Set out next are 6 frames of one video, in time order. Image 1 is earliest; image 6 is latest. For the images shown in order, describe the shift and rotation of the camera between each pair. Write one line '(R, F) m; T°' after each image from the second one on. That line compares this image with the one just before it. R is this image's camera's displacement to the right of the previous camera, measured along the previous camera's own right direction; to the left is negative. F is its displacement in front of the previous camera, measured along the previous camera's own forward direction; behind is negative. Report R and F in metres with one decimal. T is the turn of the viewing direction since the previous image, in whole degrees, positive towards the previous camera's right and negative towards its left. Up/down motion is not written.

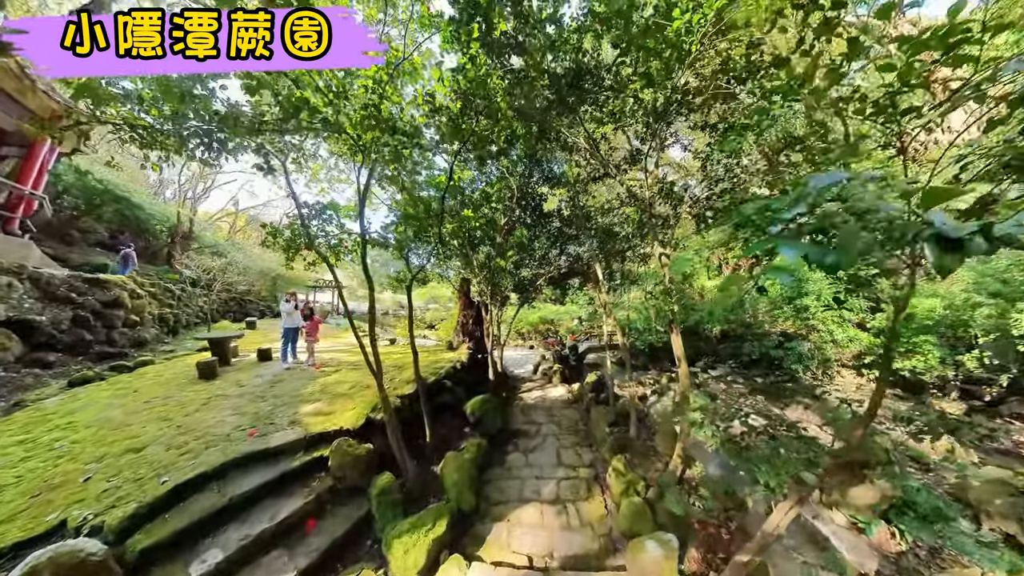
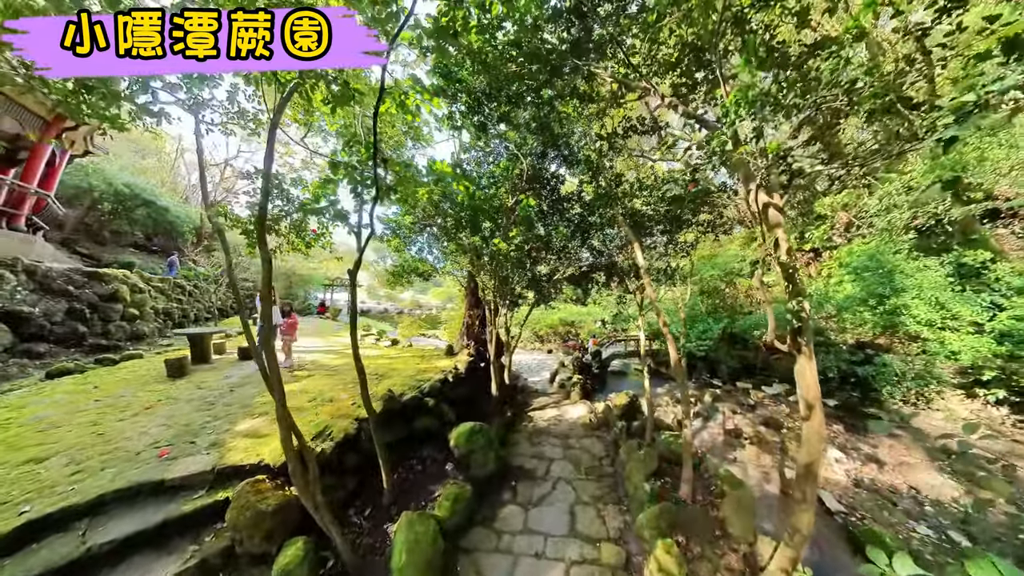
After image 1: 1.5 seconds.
(+0.3, +1.2) m; -5°
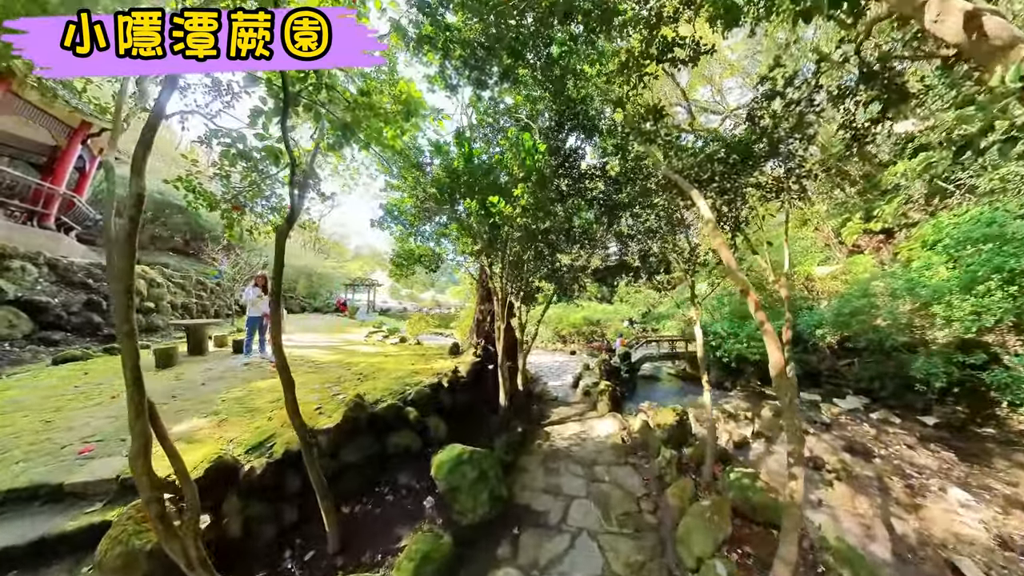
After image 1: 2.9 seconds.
(+0.2, +0.9) m; -5°
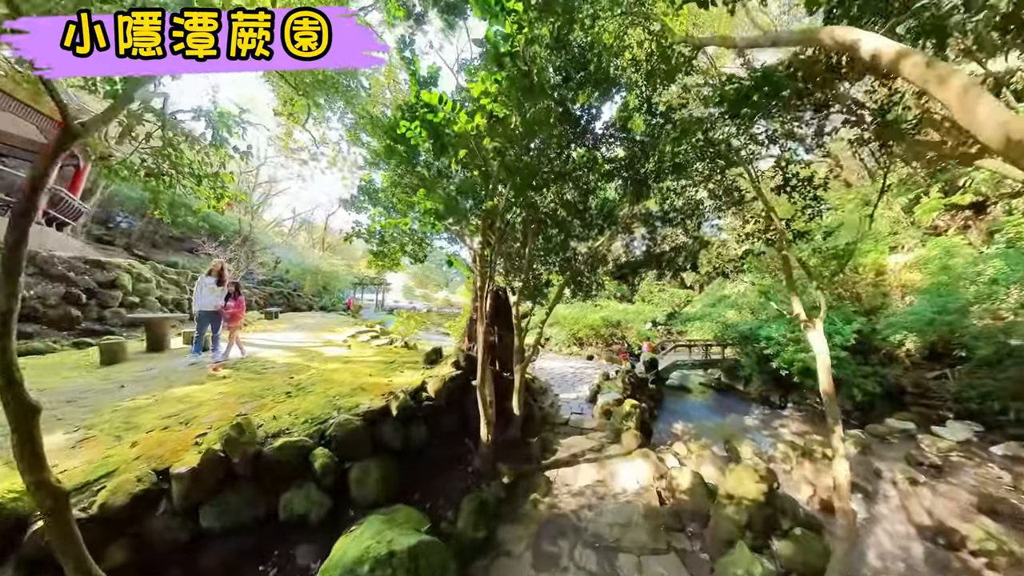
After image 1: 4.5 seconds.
(+0.3, +1.2) m; -4°
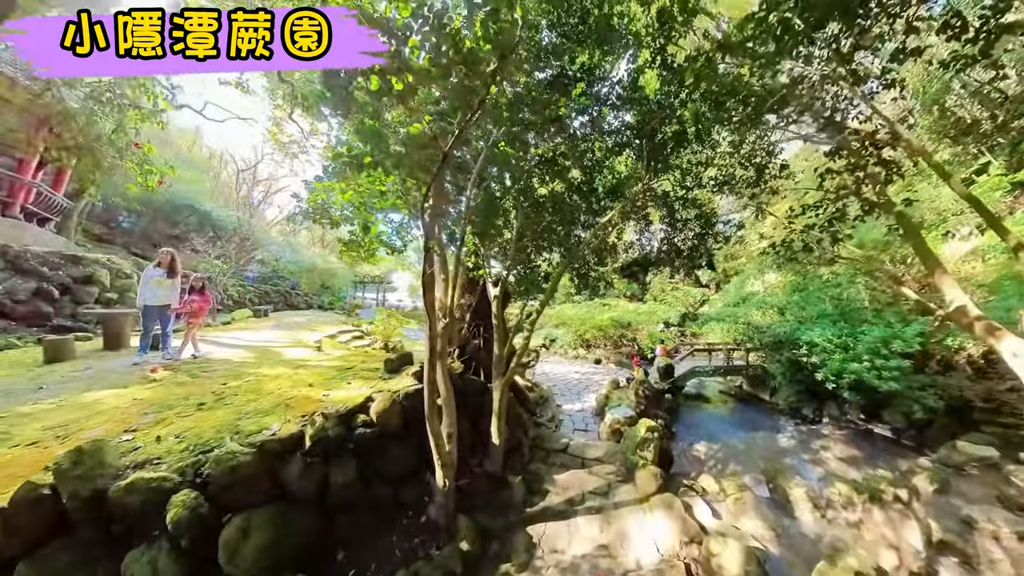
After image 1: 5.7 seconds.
(+0.3, +0.8) m; -2°
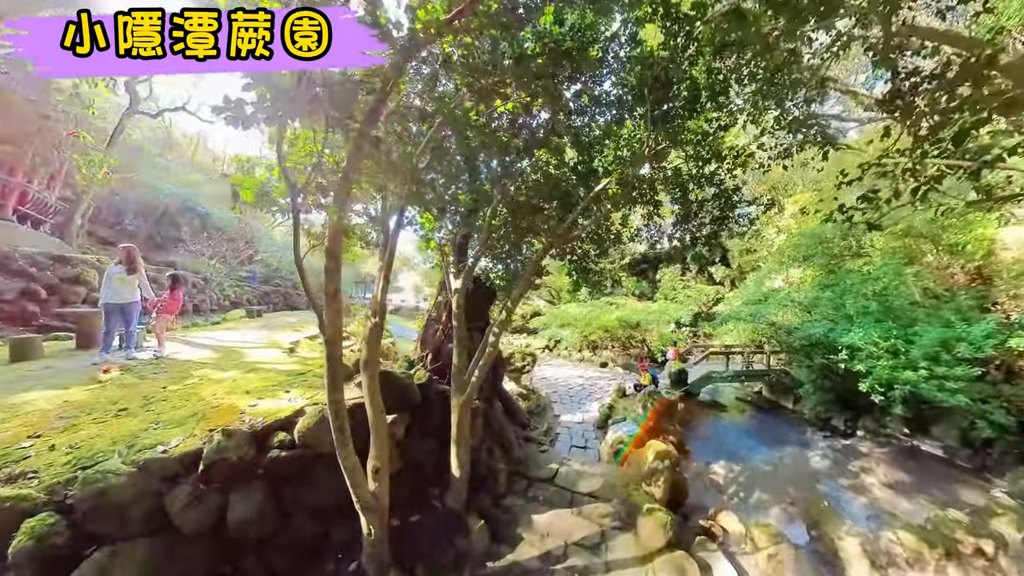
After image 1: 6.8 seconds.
(+0.3, +0.5) m; -2°
